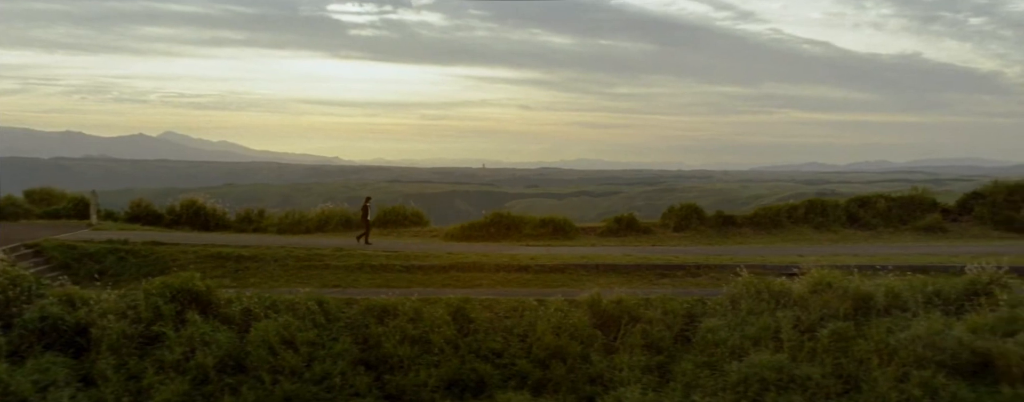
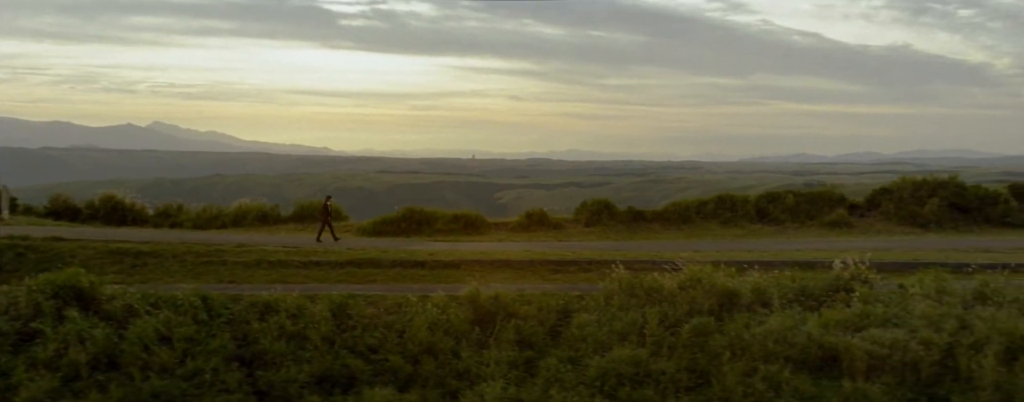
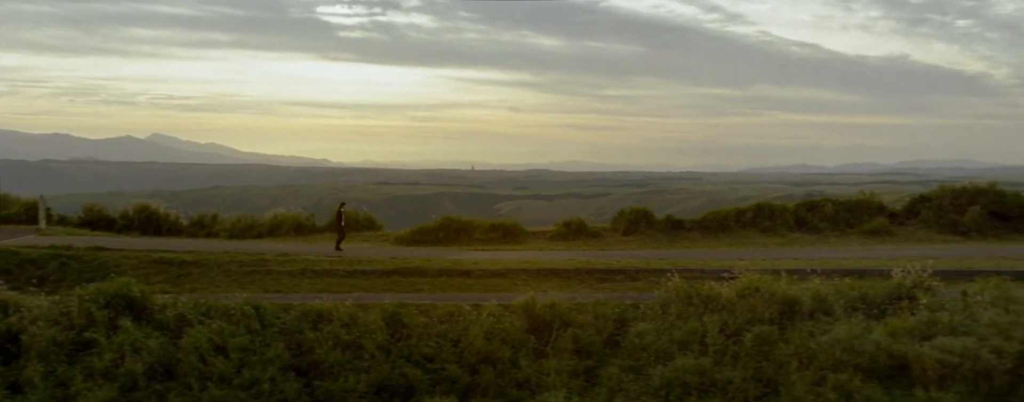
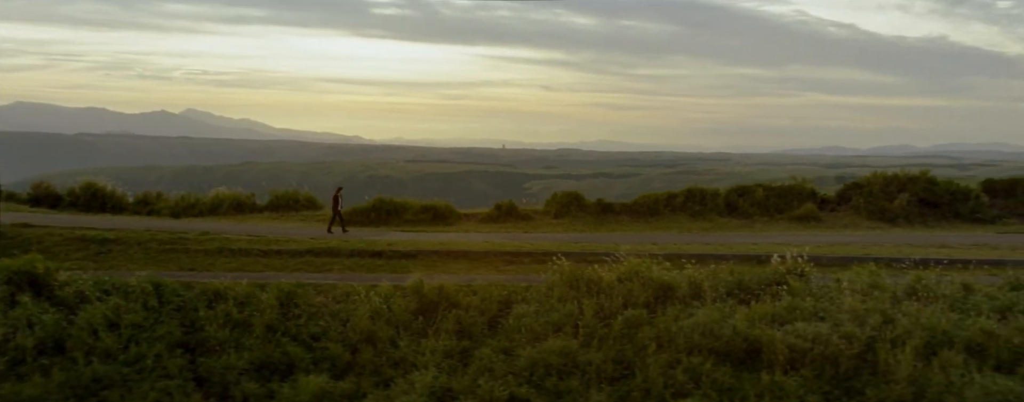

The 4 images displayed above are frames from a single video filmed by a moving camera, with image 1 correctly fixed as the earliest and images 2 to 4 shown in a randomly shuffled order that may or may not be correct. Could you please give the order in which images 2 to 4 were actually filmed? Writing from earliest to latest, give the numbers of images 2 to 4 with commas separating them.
3, 2, 4
